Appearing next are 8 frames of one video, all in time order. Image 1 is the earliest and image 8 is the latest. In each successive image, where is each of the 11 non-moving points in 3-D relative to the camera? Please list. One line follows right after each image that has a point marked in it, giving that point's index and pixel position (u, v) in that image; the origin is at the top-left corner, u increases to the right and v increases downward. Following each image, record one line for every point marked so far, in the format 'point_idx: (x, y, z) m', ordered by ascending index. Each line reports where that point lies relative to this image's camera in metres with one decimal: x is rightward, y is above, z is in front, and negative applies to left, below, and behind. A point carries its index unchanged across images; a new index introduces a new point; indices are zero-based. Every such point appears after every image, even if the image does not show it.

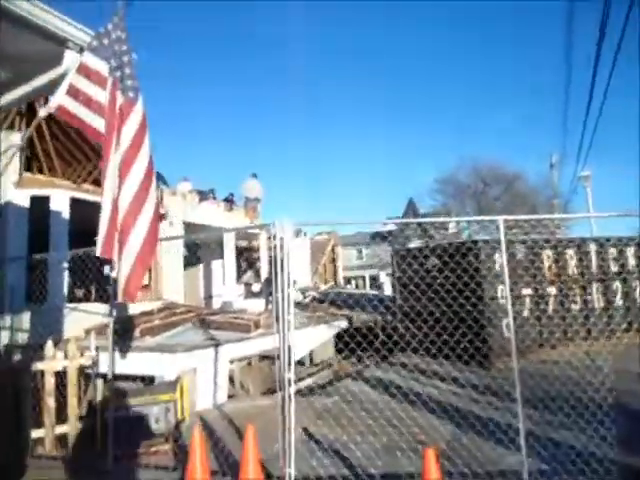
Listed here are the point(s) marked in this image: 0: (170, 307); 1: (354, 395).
0: (-3.2, -1.4, +9.7) m
1: (+0.6, -2.6, +7.7) m
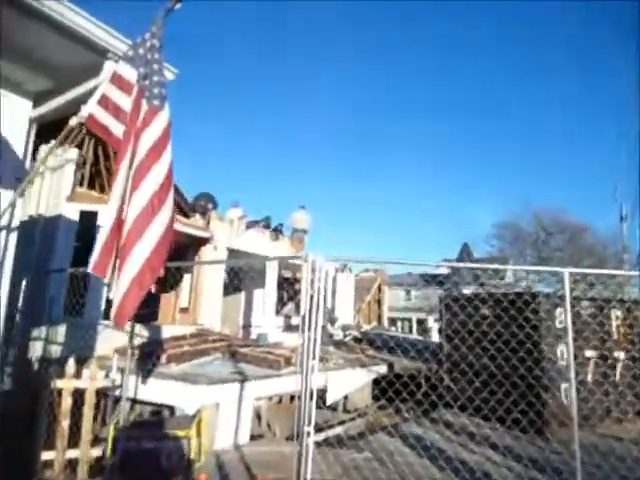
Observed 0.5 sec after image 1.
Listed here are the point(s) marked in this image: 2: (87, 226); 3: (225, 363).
0: (-2.4, -2.0, +9.5) m
1: (+1.0, -3.2, +7.0) m
2: (-4.9, +0.3, +9.5) m
3: (-1.6, -2.1, +7.8) m
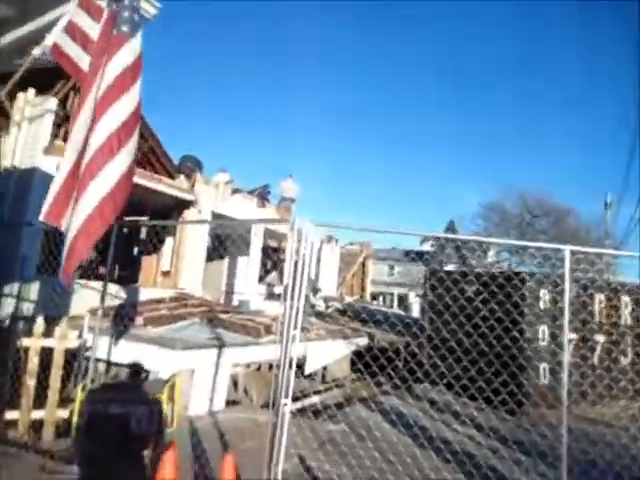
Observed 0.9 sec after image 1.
0: (-2.8, -1.2, +9.2) m
1: (+0.6, -2.8, +7.0) m
2: (-5.2, +1.2, +9.1) m
3: (-1.9, -1.4, +7.6) m
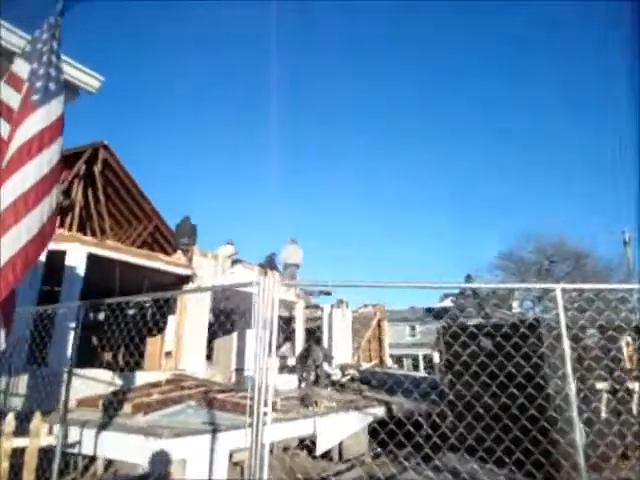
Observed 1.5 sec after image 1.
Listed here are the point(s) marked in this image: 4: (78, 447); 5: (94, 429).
0: (-2.6, -2.7, +8.7) m
1: (+0.8, -3.6, +6.2) m
2: (-5.2, -0.5, +9.0) m
3: (-1.8, -2.6, +7.0) m
4: (-3.2, -2.7, +6.1) m
5: (-2.9, -2.4, +5.9) m
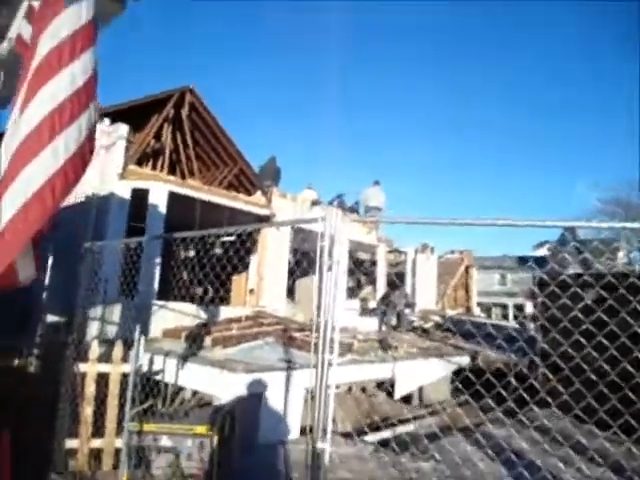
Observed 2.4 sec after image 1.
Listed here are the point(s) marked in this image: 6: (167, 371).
0: (-1.2, -1.5, +8.9) m
1: (+1.7, -2.8, +5.8) m
2: (-3.7, +0.7, +9.3) m
3: (-0.7, -1.7, +7.0) m
4: (-2.2, -1.9, +6.3) m
5: (-1.9, -1.6, +6.1) m
6: (-2.1, -1.8, +6.4) m
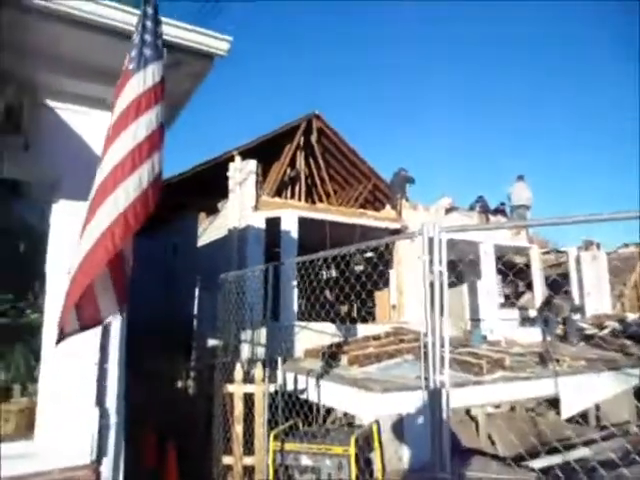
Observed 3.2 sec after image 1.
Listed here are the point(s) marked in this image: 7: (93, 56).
0: (+1.5, -1.8, +8.6) m
1: (+3.4, -2.7, +4.8) m
2: (-1.0, +0.2, +10.0) m
3: (+1.4, -1.8, +6.7) m
4: (-0.2, -2.2, +6.5) m
5: (-0.1, -1.9, +6.3) m
6: (-0.1, -2.1, +6.5) m
7: (-1.7, +1.4, +3.5) m
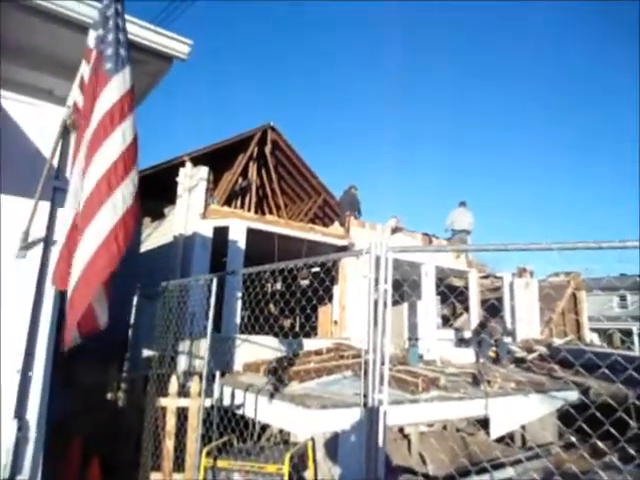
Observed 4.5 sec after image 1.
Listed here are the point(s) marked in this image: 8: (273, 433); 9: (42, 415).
0: (+0.4, -2.1, +8.7) m
1: (+2.7, -3.0, +5.1) m
2: (-2.1, 0.0, +9.8) m
3: (+0.5, -2.1, +6.8) m
4: (-1.1, -2.4, +6.4) m
5: (-0.9, -2.1, +6.2) m
6: (-1.0, -2.3, +6.4) m
7: (-2.0, +1.4, +3.4) m
8: (-0.6, -2.6, +6.3) m
9: (-2.0, -1.3, +3.4) m
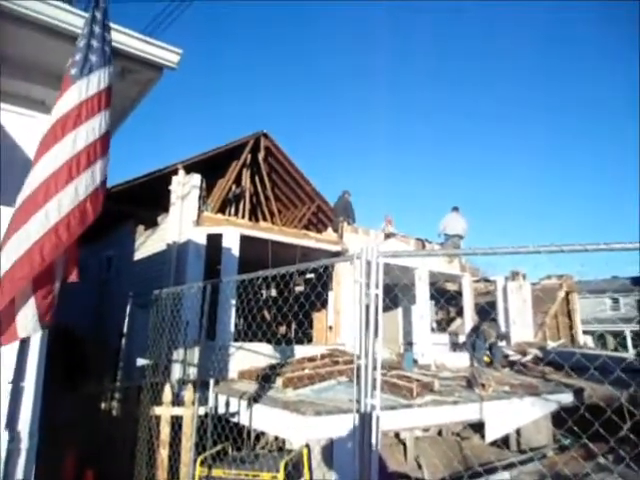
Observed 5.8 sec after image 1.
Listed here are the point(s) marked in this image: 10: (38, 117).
0: (+0.3, -2.2, +8.7) m
1: (+2.6, -3.1, +5.1) m
2: (-2.2, -0.2, +9.8) m
3: (+0.4, -2.2, +6.8) m
4: (-1.1, -2.5, +6.4) m
5: (-1.0, -2.2, +6.2) m
6: (-1.1, -2.4, +6.4) m
7: (-2.0, +1.3, +3.4) m
8: (-0.7, -2.7, +6.3) m
9: (-2.1, -1.4, +3.4) m
10: (-2.3, +1.0, +3.7) m
